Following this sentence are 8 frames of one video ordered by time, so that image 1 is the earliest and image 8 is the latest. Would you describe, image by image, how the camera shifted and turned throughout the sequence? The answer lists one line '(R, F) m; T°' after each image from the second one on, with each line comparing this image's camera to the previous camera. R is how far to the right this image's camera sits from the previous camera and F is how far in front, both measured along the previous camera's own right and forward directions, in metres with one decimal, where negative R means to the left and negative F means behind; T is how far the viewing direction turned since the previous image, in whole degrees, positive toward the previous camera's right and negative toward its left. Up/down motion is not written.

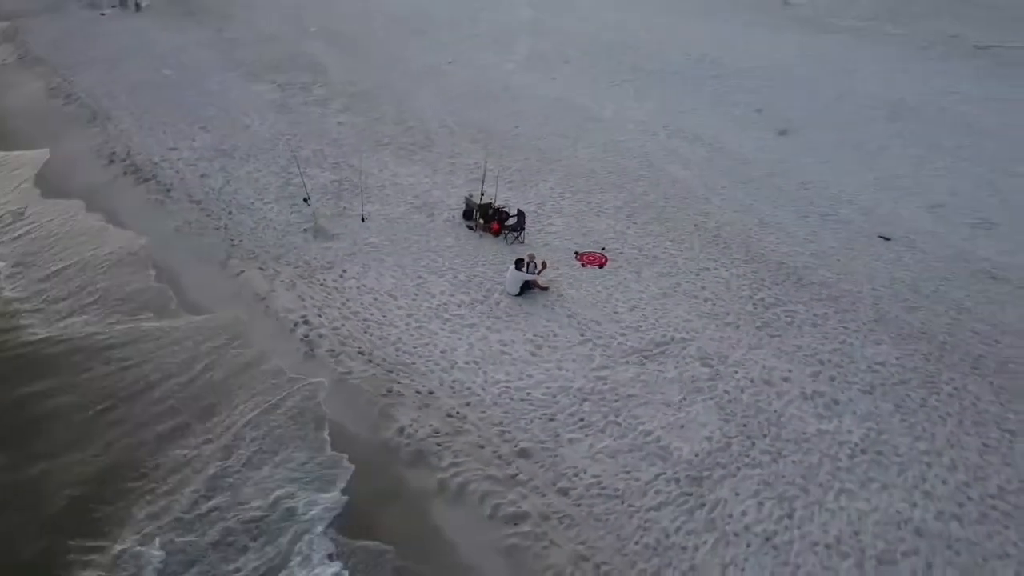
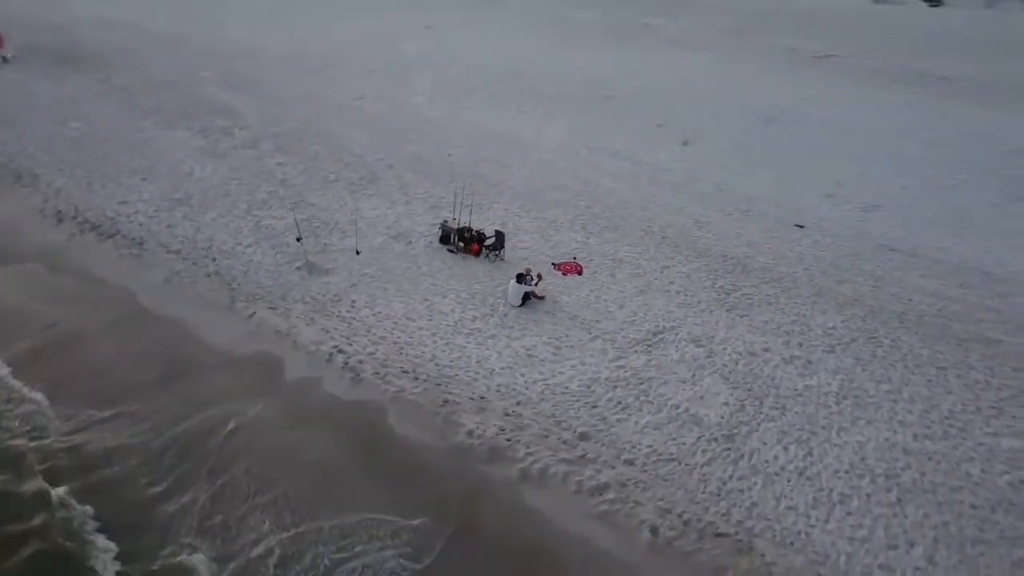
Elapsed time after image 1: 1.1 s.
(-2.0, -0.9) m; +11°
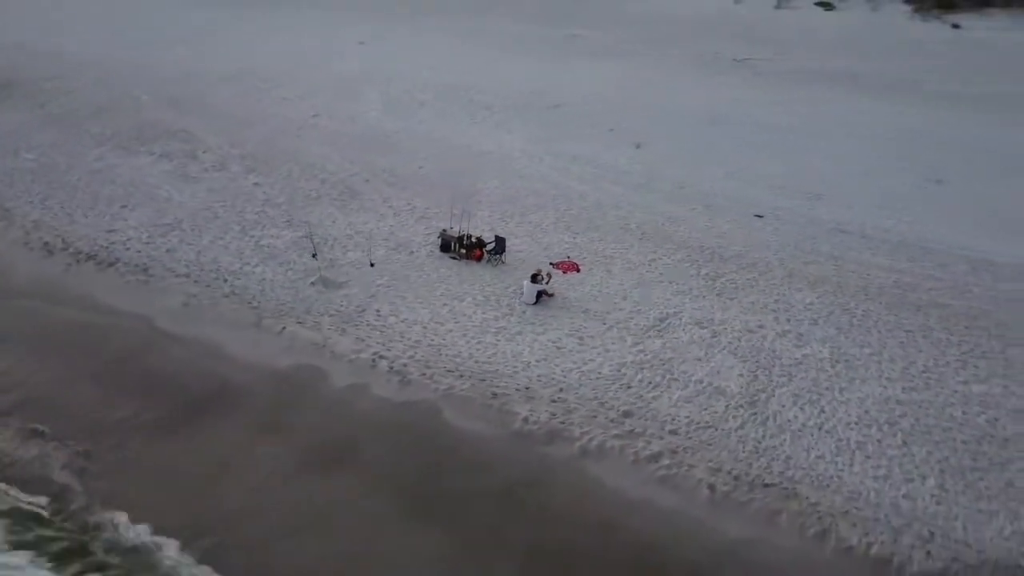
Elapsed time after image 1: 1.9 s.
(-1.6, -0.7) m; +7°
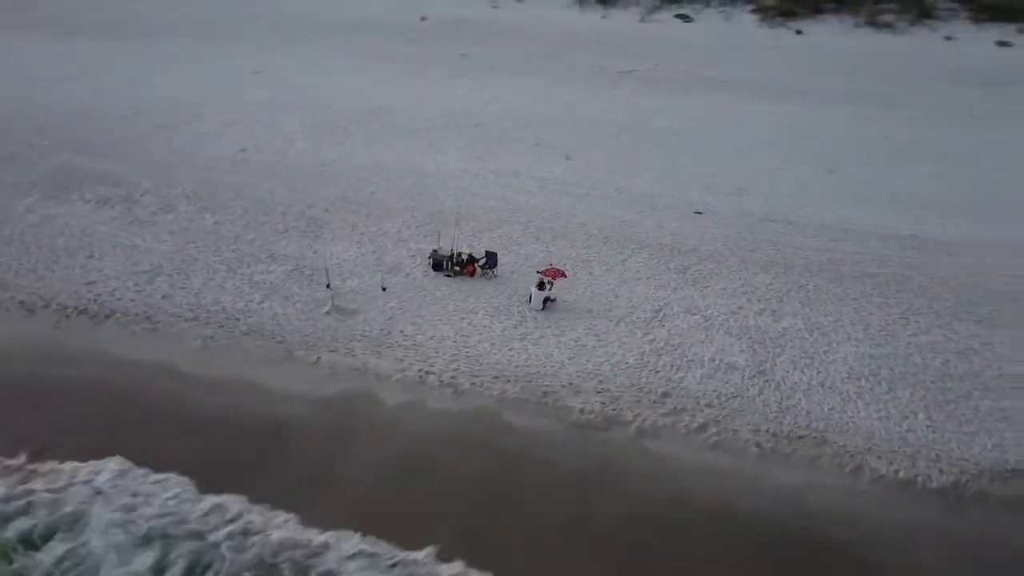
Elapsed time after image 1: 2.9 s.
(-2.5, -0.8) m; +11°
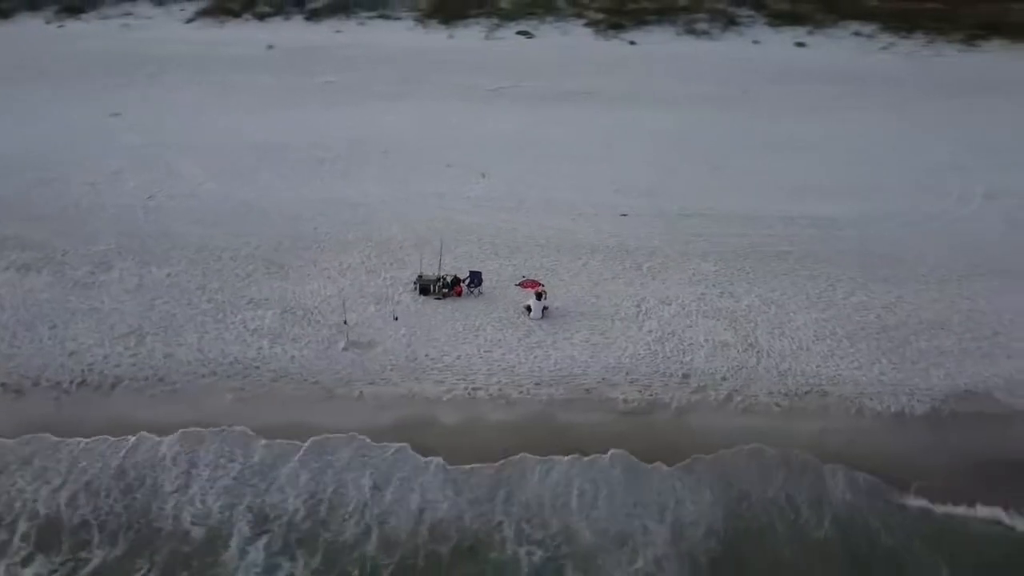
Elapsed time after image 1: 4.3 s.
(-3.3, -0.6) m; +14°
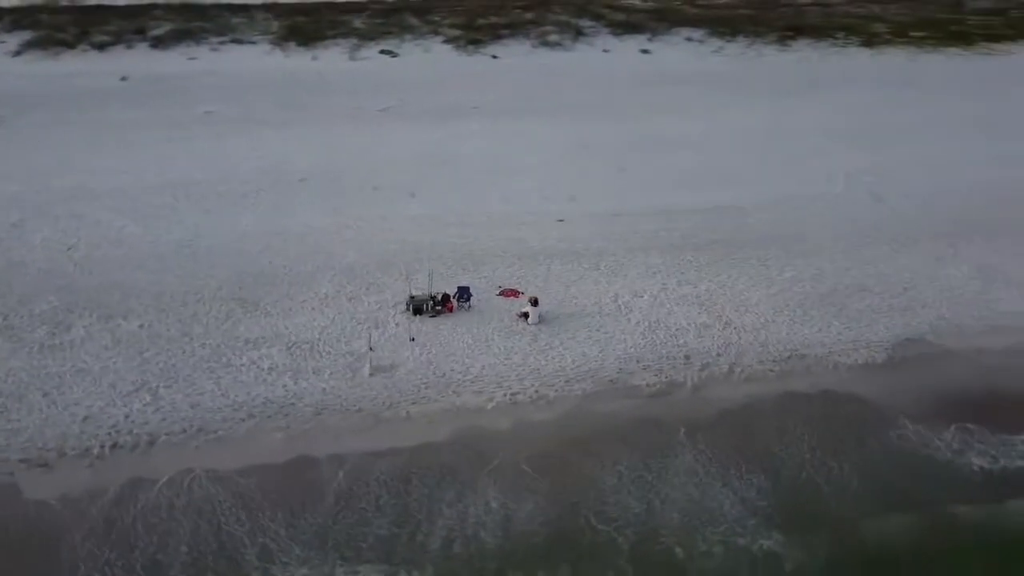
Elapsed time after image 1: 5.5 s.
(-3.3, -0.5) m; +13°
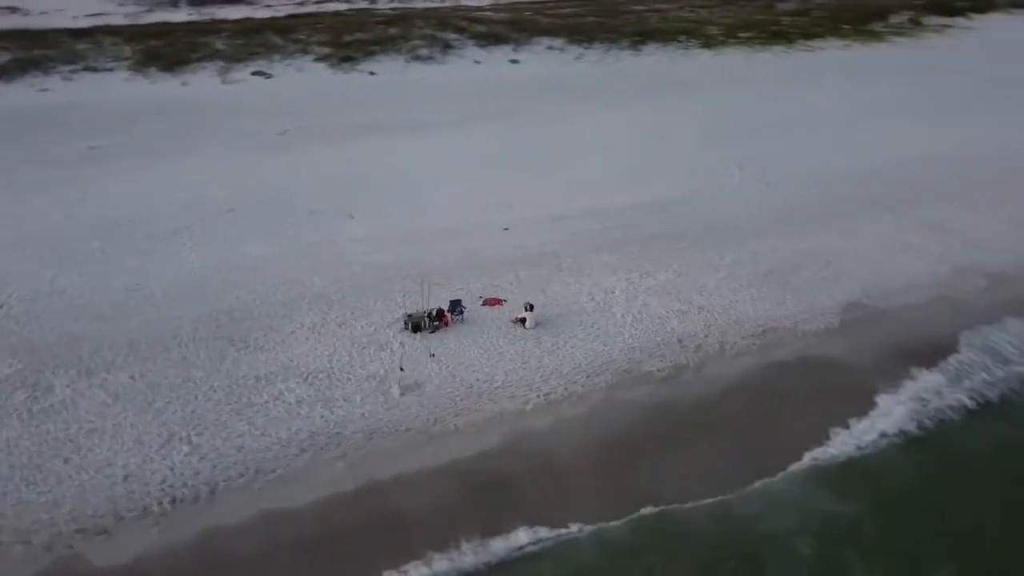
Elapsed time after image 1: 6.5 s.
(-3.2, -0.4) m; +12°
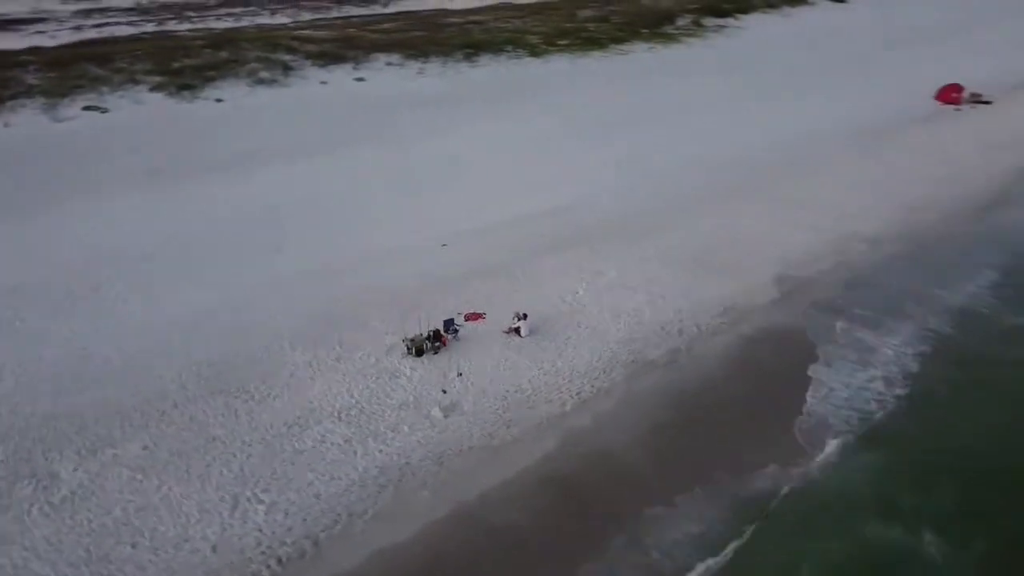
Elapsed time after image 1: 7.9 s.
(-4.1, 0.0) m; +15°
